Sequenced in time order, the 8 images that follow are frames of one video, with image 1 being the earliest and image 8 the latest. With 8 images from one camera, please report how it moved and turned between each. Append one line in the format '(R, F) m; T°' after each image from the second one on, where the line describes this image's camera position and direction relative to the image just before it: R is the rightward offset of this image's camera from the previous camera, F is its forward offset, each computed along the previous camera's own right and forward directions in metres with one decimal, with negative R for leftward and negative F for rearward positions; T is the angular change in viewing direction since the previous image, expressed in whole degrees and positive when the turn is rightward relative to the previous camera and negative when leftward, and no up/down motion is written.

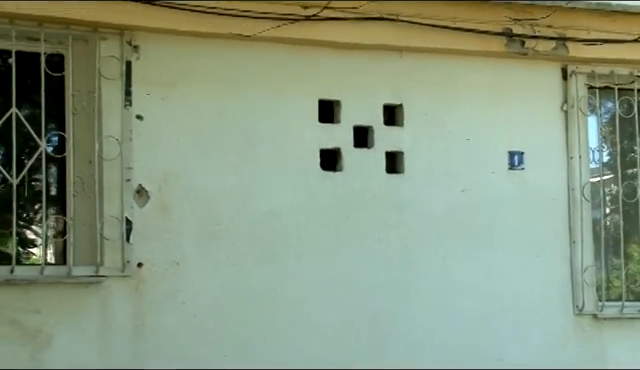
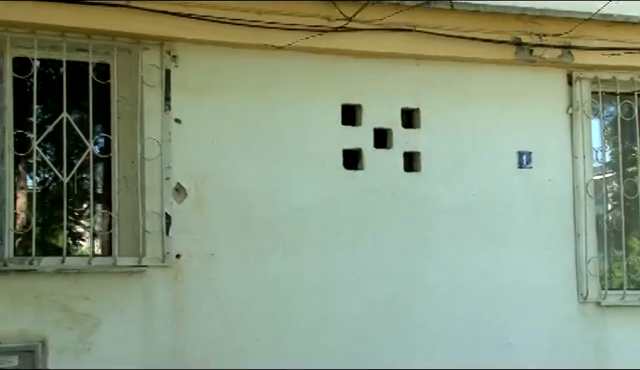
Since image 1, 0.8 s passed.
(-0.1, -0.3) m; -1°
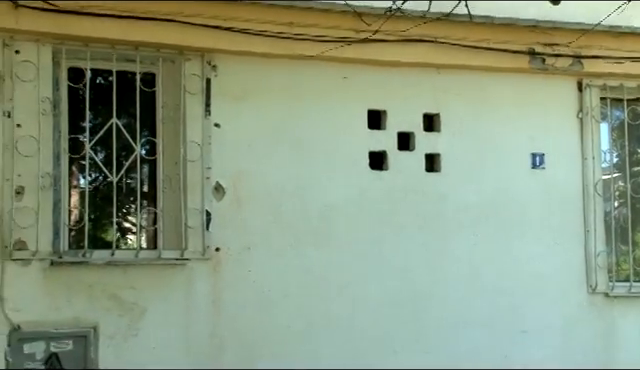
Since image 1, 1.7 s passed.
(-0.1, -0.3) m; -1°
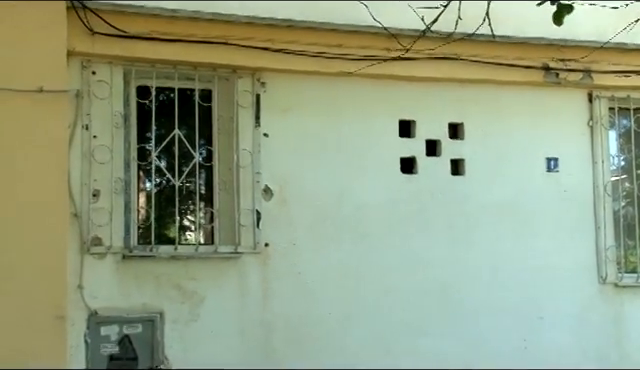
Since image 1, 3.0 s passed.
(-0.1, -0.5) m; -2°
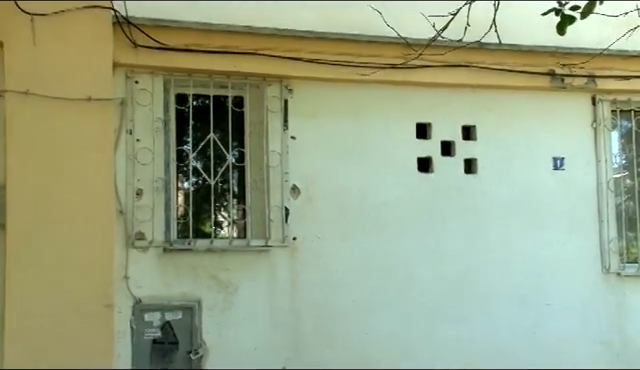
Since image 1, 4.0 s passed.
(-0.1, -0.4) m; -1°
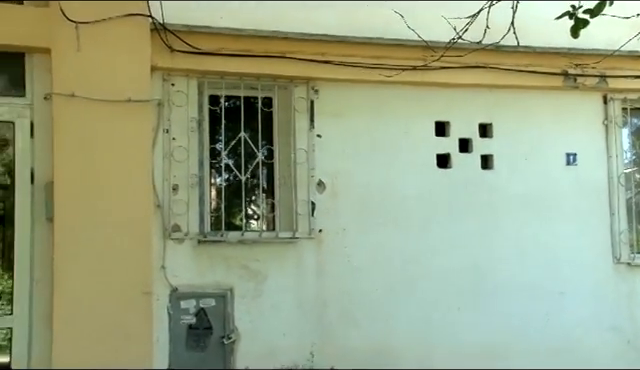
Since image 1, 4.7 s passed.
(-0.1, -0.3) m; -1°
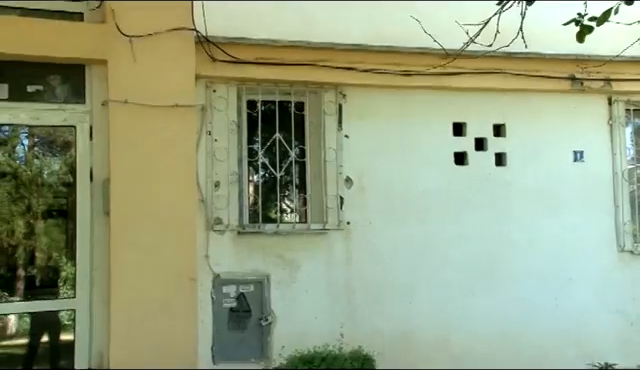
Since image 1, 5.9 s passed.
(-0.1, -0.6) m; -2°
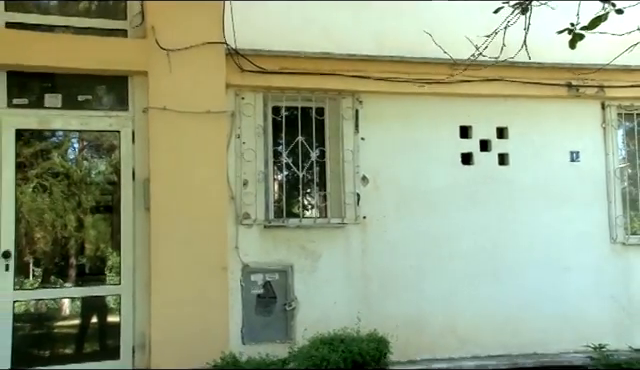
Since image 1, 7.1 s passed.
(0.0, -0.6) m; -1°
